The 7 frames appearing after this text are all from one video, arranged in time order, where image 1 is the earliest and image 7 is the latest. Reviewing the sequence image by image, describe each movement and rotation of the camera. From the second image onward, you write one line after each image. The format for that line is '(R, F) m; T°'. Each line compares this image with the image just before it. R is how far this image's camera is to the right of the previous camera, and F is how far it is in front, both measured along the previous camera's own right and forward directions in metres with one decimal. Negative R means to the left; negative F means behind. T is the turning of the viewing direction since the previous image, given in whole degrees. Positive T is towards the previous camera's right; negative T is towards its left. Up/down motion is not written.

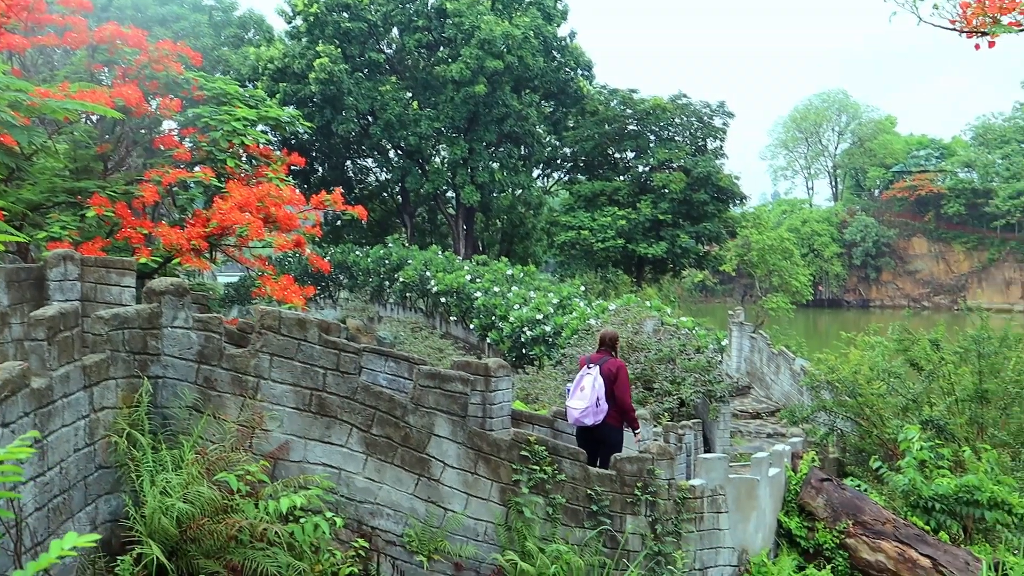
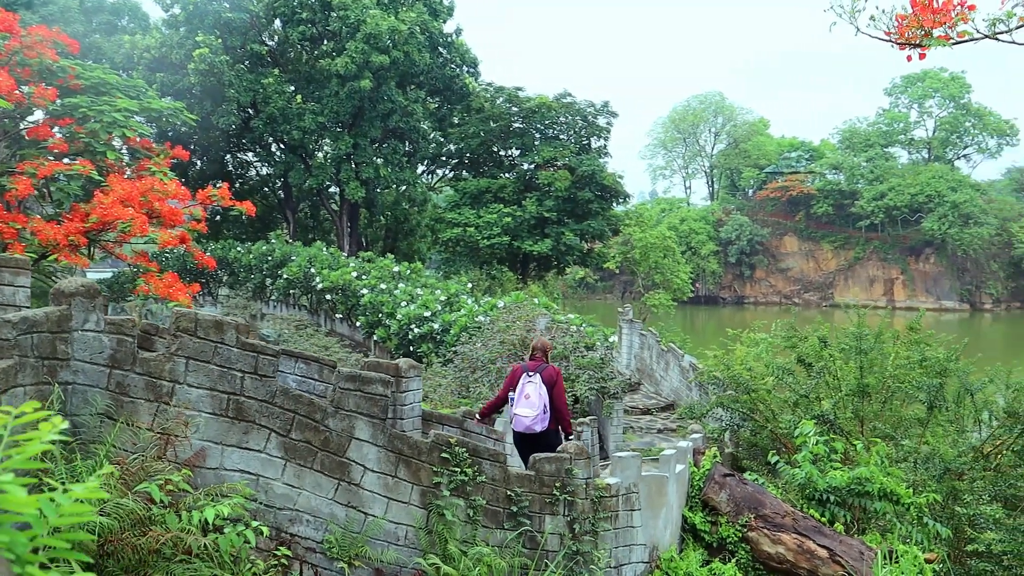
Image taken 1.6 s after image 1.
(-0.2, 0.0) m; +6°
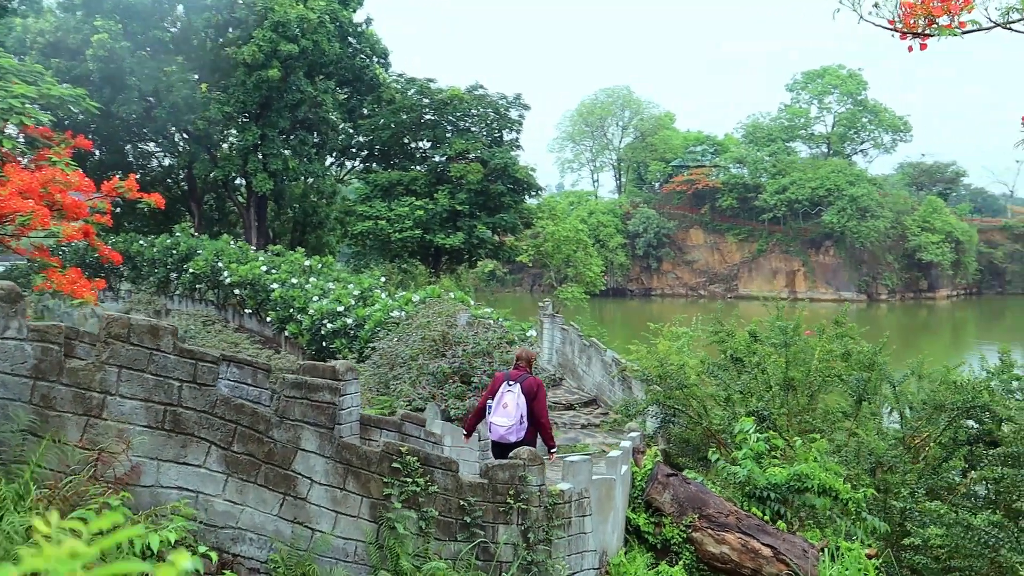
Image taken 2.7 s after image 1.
(-0.2, +0.2) m; +5°
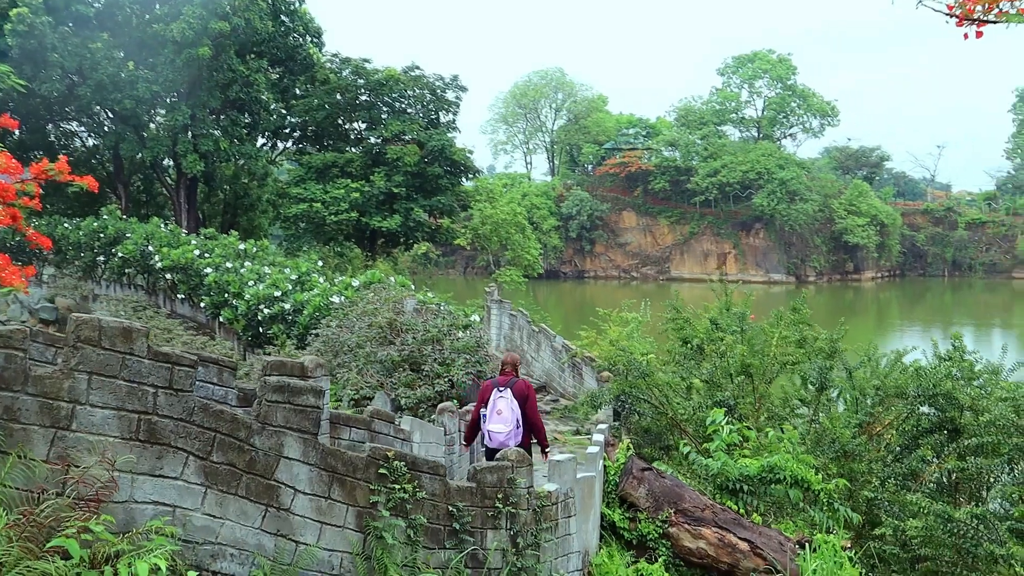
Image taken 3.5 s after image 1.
(-0.2, +0.2) m; +4°
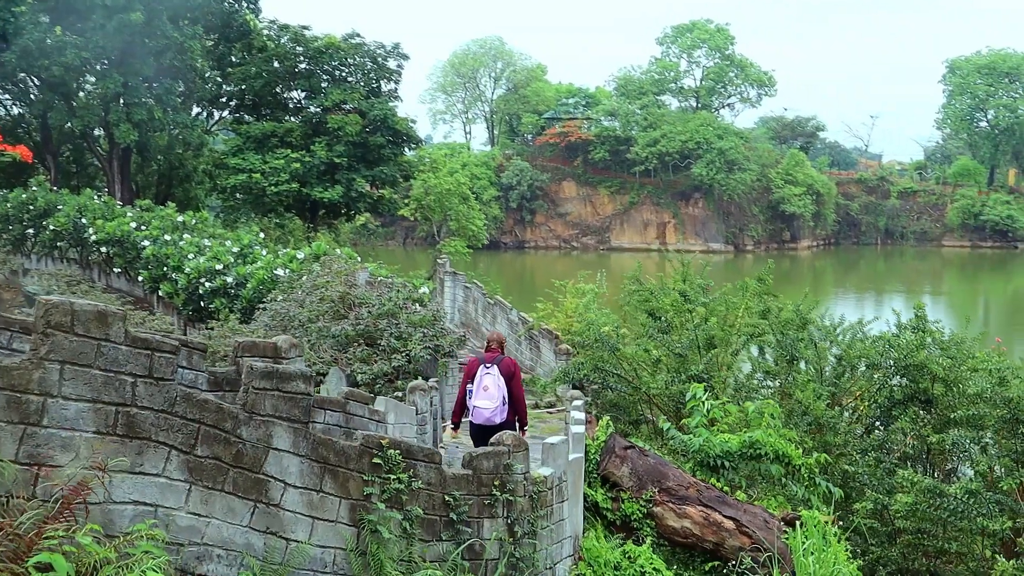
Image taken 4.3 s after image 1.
(-0.2, +0.3) m; +3°
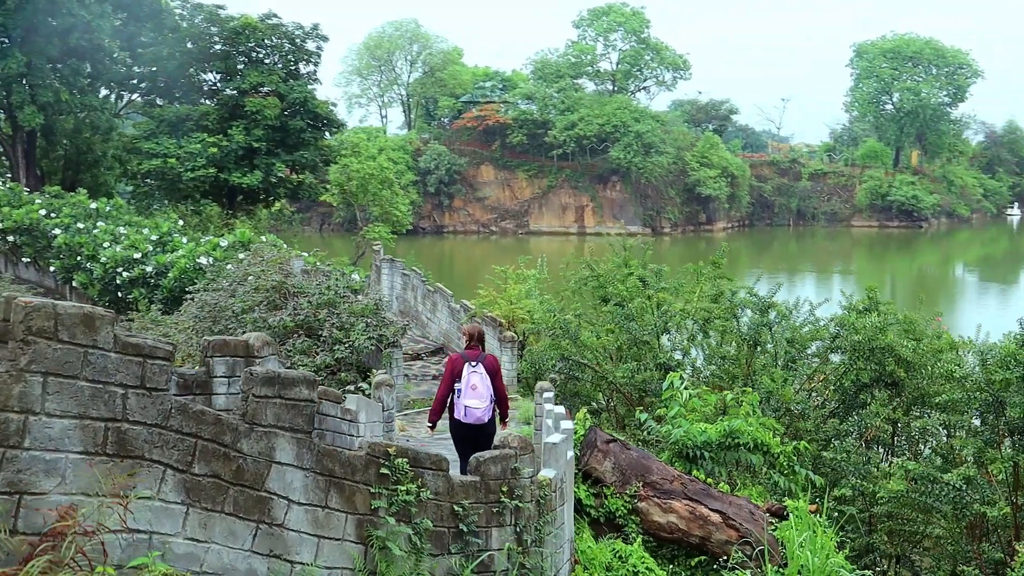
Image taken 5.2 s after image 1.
(-0.3, +0.3) m; +5°
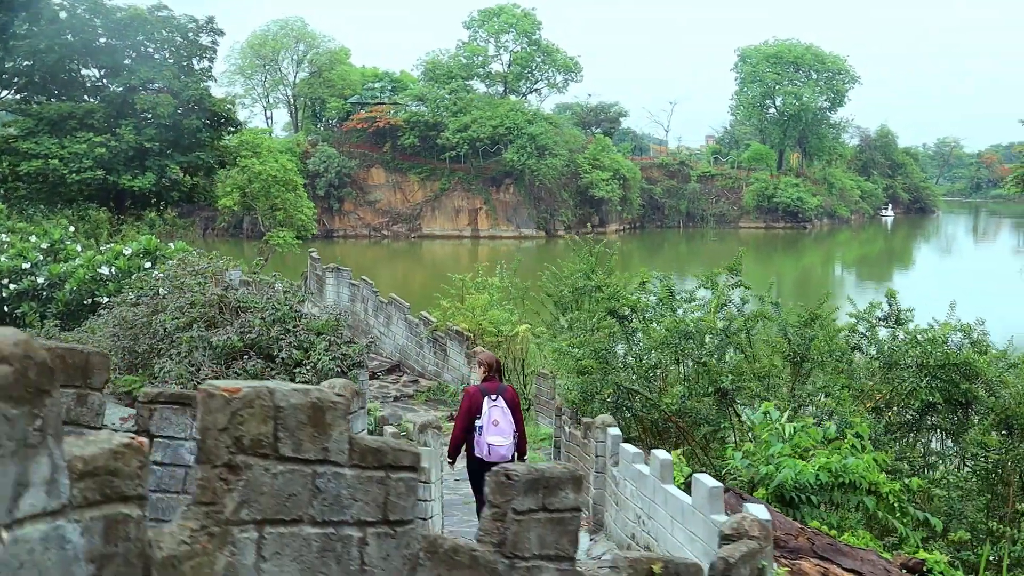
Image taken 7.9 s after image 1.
(-1.0, +1.2) m; +6°
